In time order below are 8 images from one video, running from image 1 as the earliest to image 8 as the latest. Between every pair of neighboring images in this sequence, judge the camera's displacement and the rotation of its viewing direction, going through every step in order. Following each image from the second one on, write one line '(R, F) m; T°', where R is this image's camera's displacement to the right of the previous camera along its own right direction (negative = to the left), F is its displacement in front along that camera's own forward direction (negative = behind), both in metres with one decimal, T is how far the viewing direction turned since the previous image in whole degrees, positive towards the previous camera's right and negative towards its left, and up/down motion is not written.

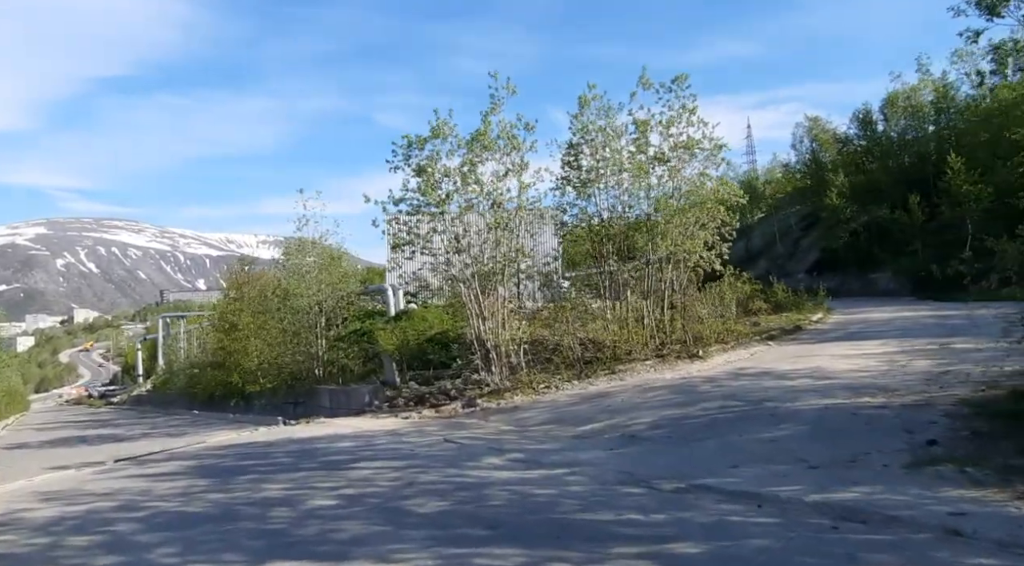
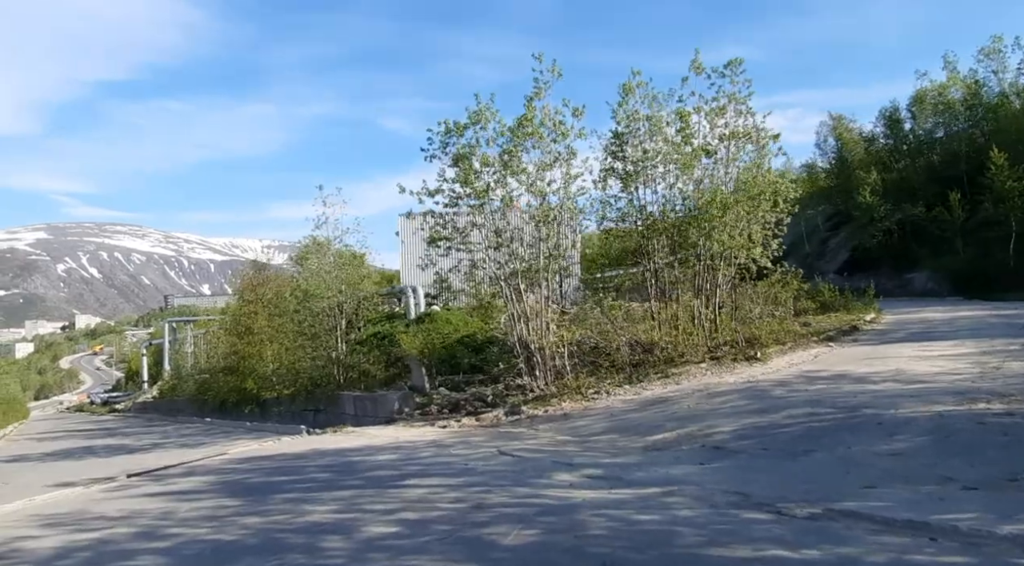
(-0.7, +1.0) m; 0°
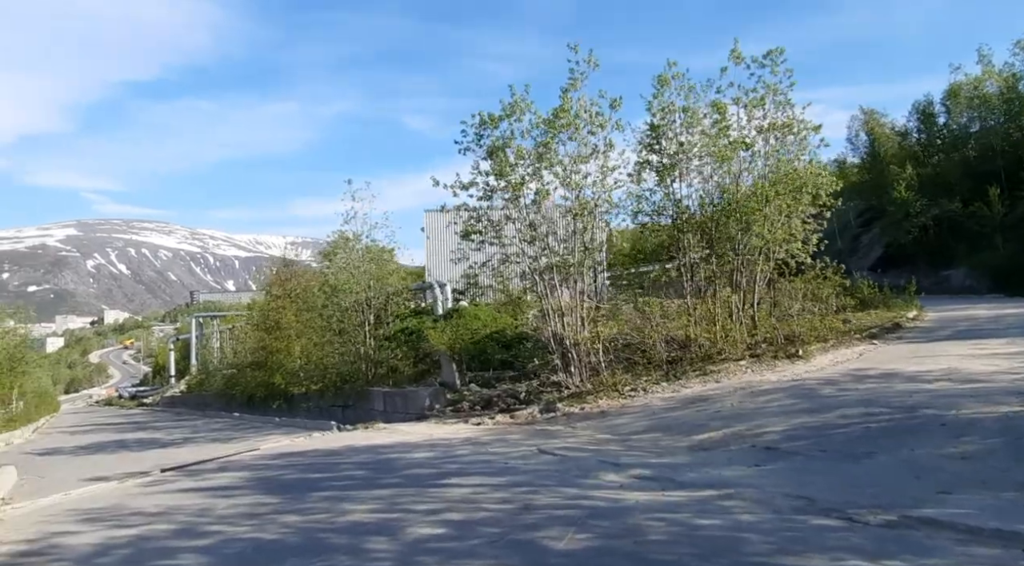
(-0.2, +0.3) m; -2°
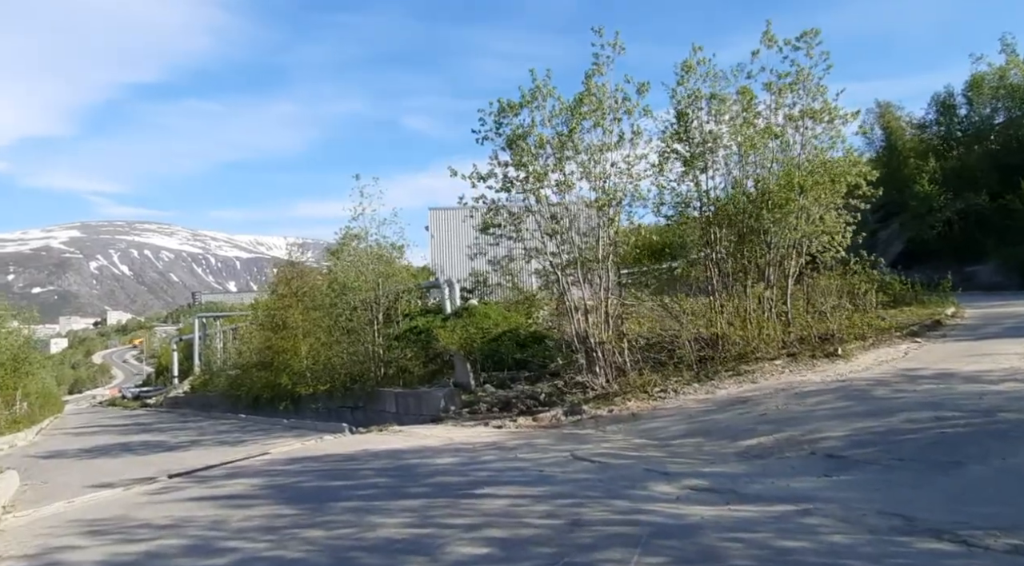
(-0.3, +0.7) m; 0°
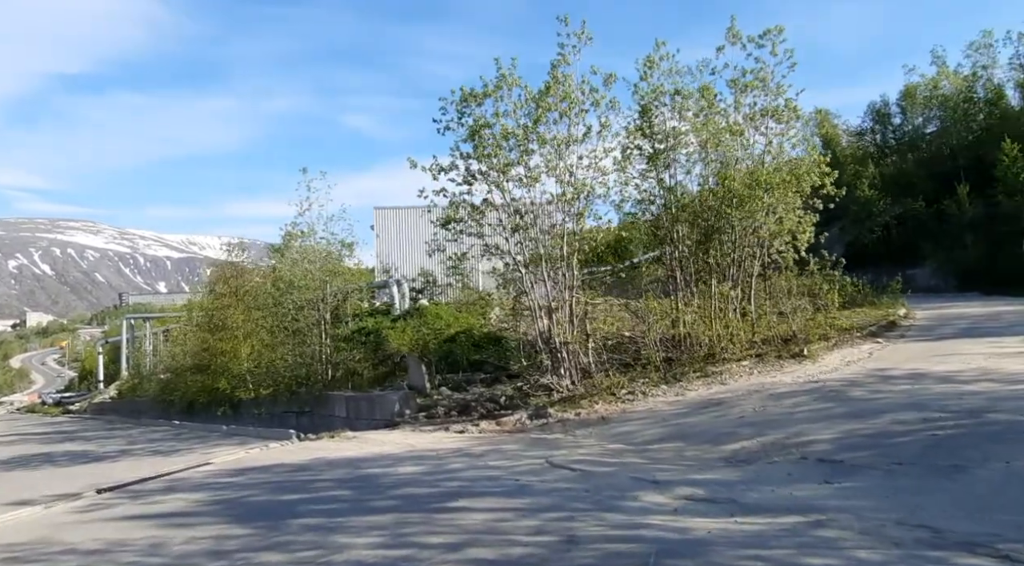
(-0.3, +0.5) m; +5°
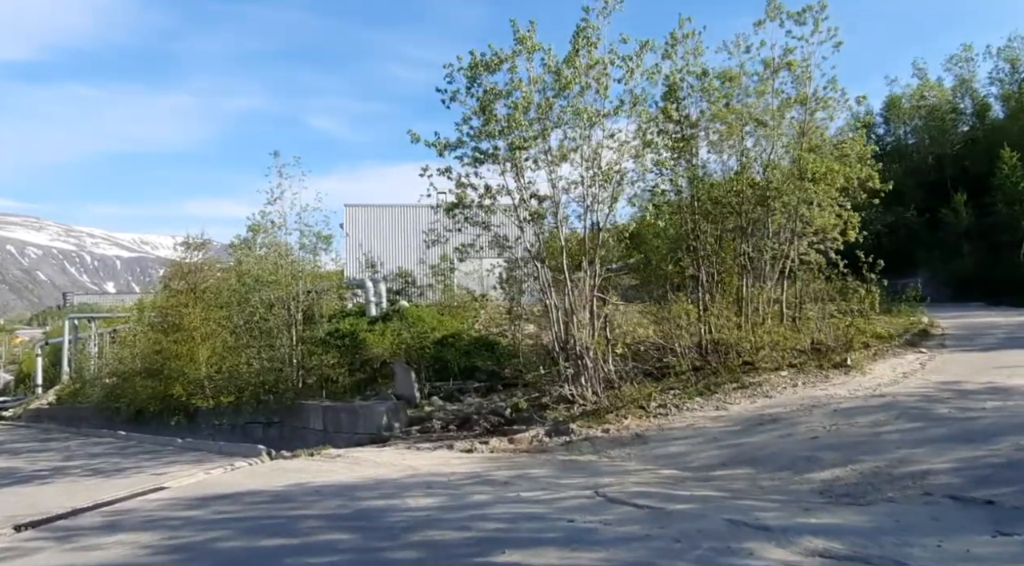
(-0.7, +1.5) m; +3°
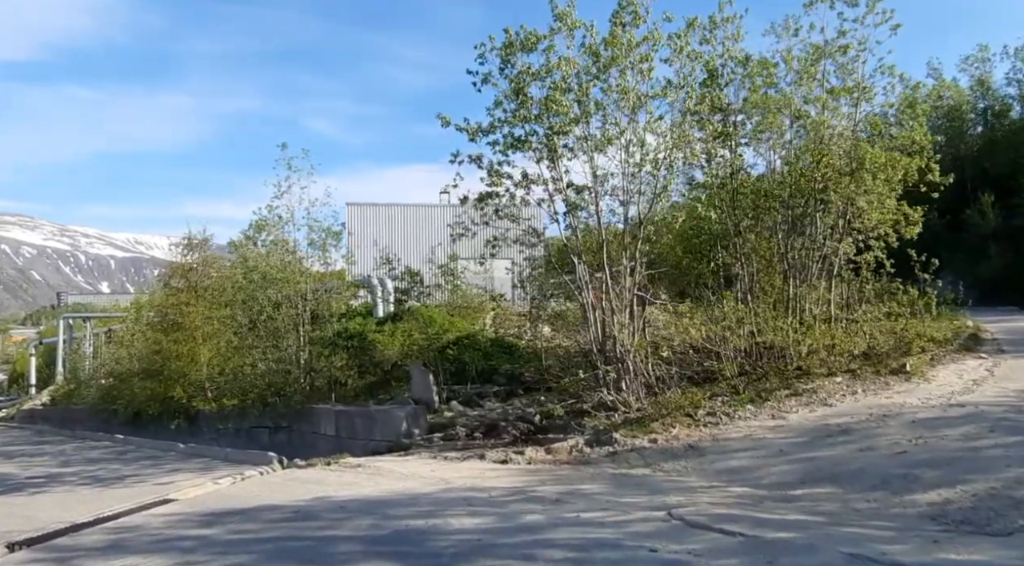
(-0.5, +0.8) m; 0°
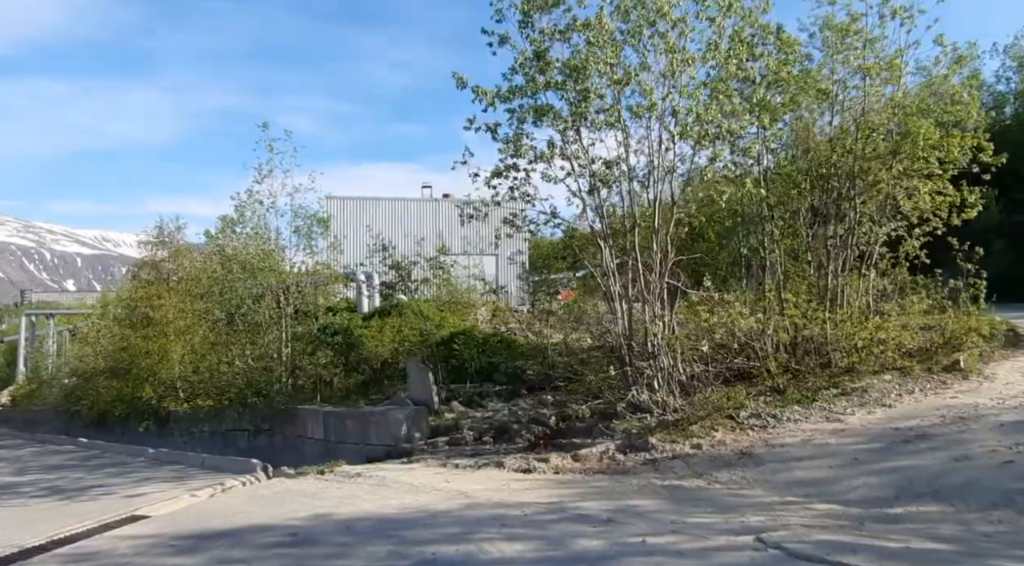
(-0.5, +1.1) m; +2°
